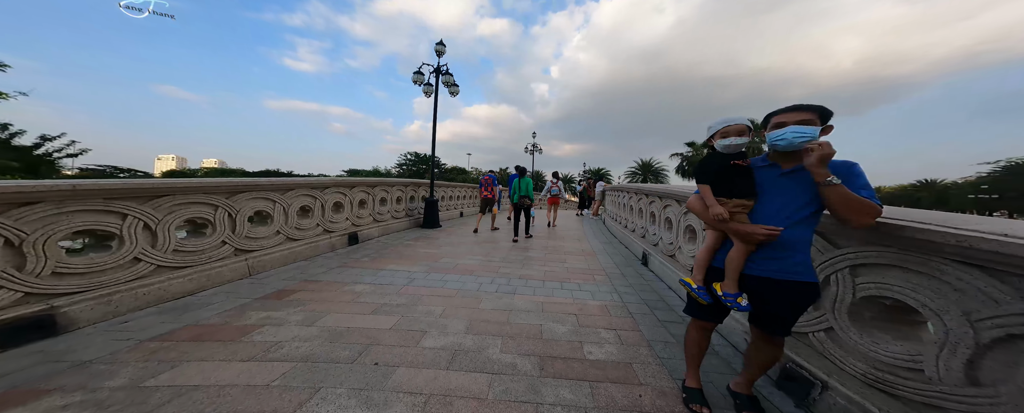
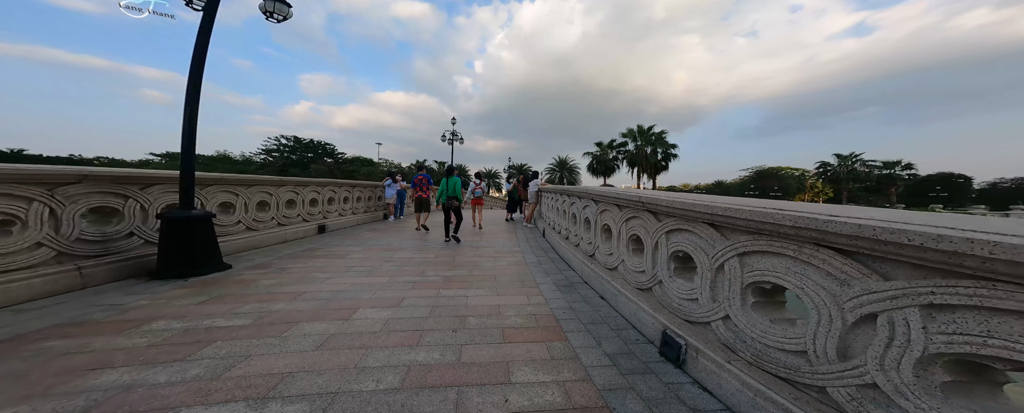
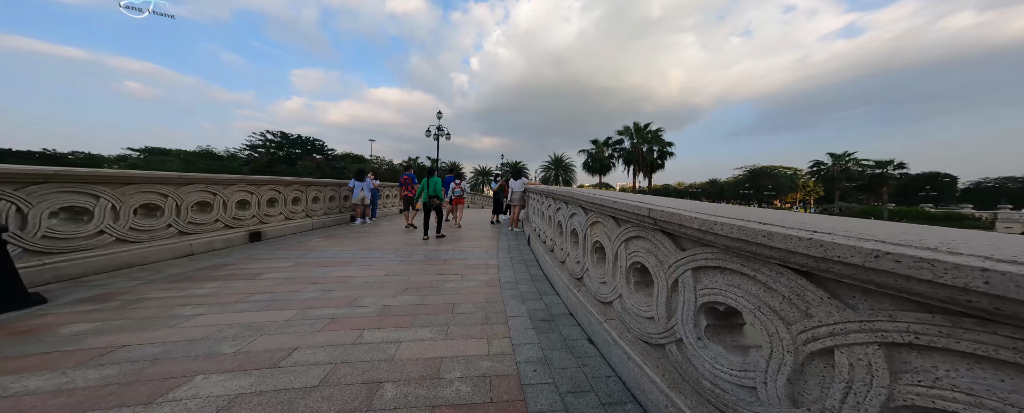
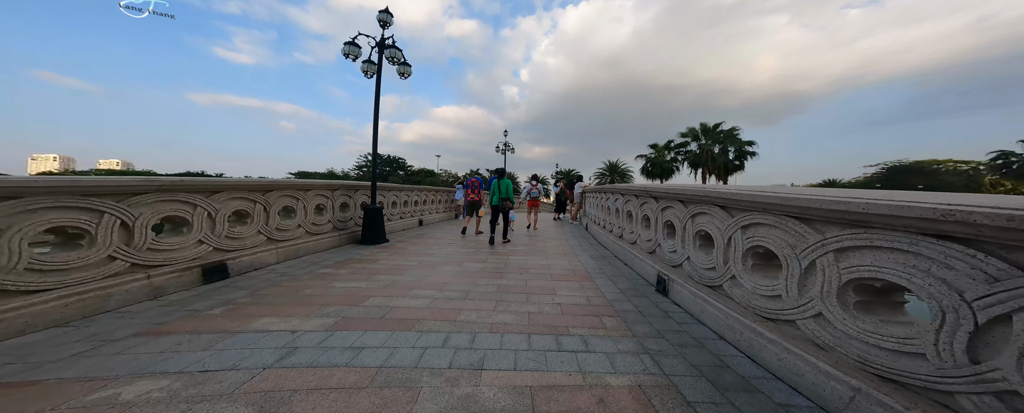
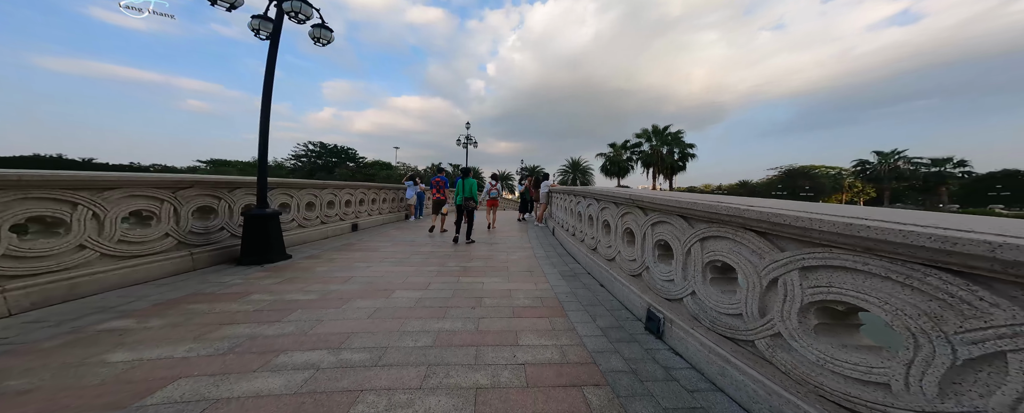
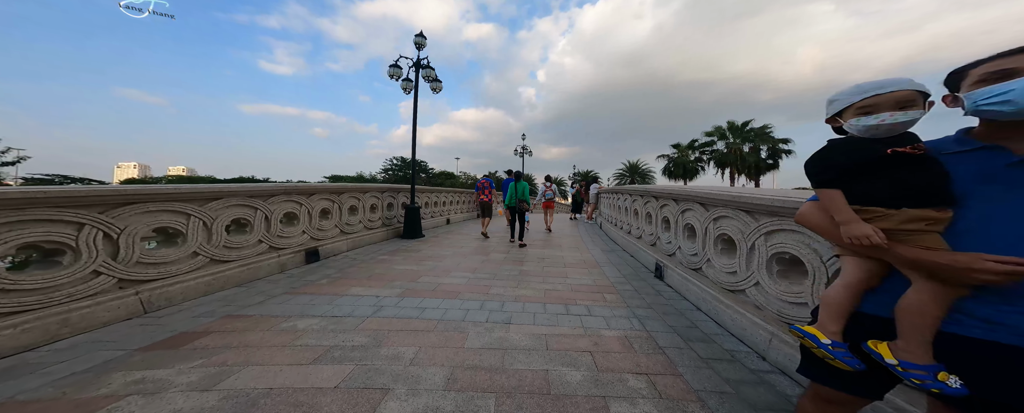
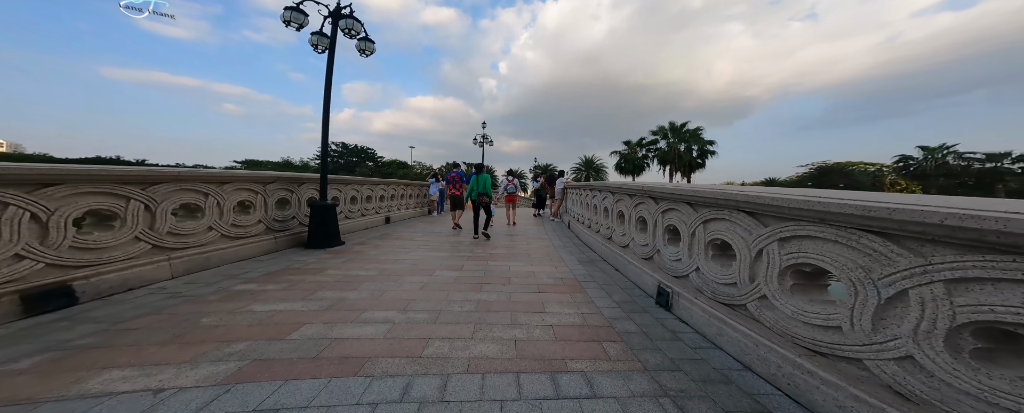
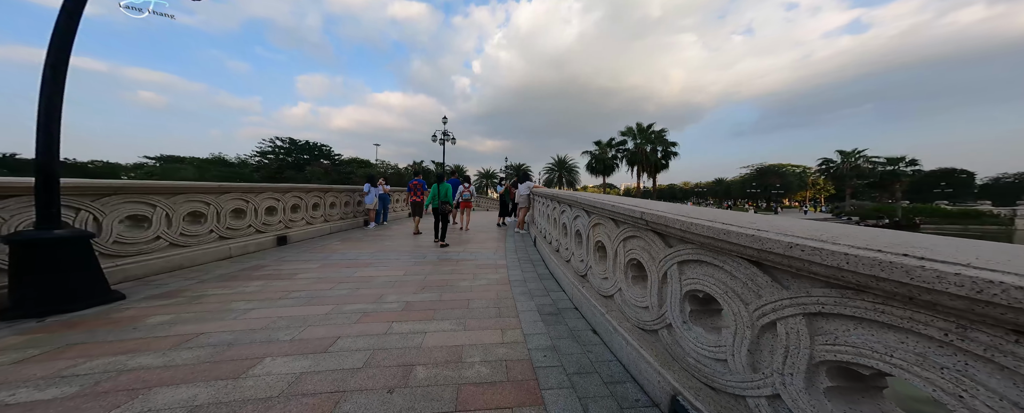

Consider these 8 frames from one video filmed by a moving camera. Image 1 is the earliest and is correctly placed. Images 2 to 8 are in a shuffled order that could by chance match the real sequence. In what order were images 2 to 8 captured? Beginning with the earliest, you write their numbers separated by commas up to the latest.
6, 4, 7, 5, 2, 8, 3
